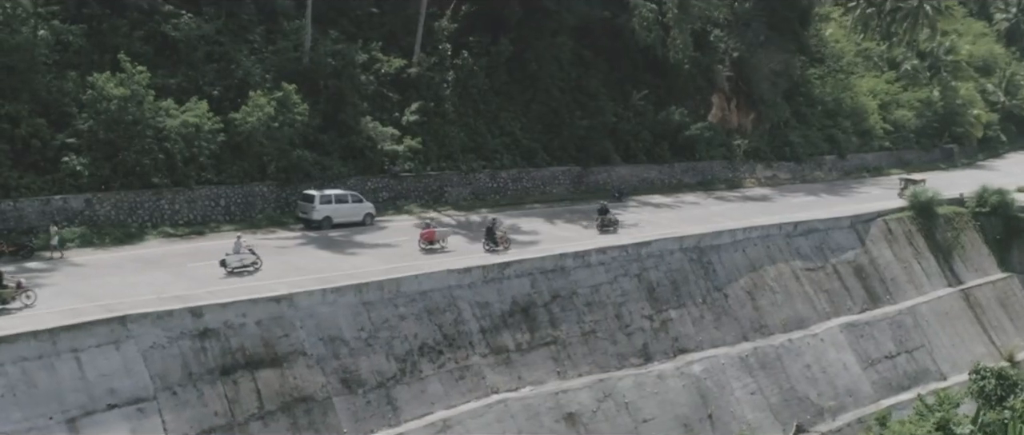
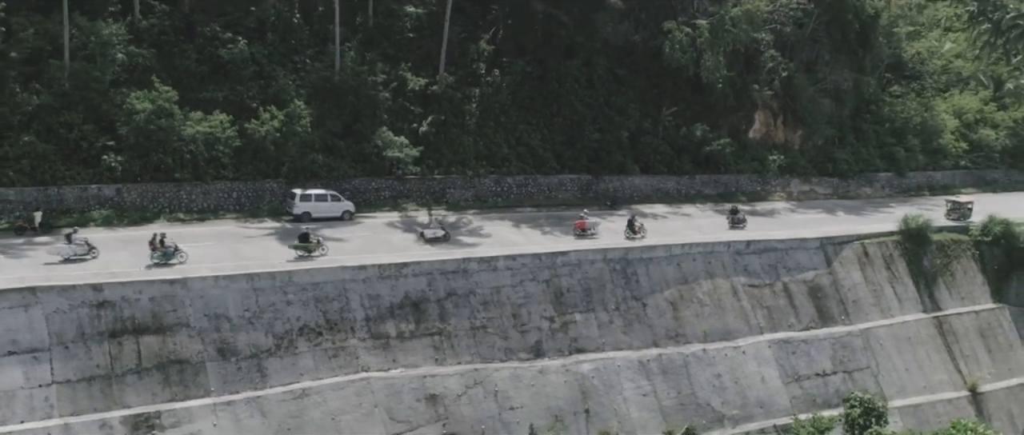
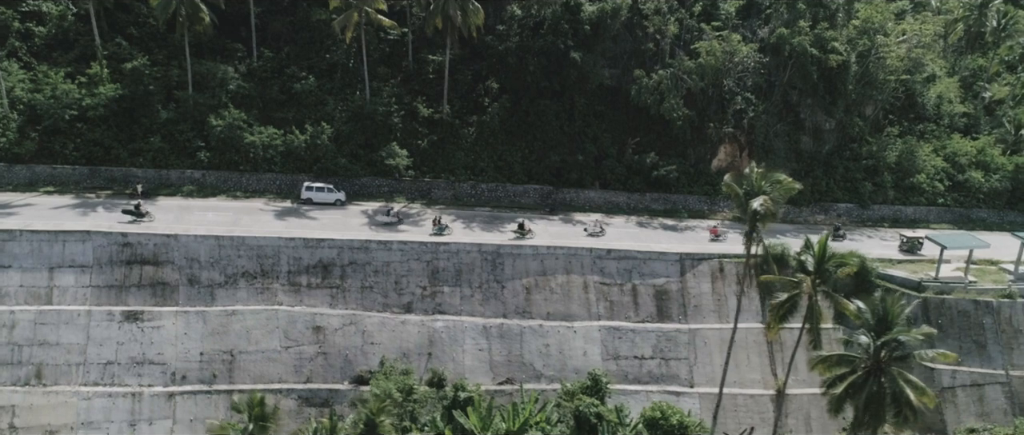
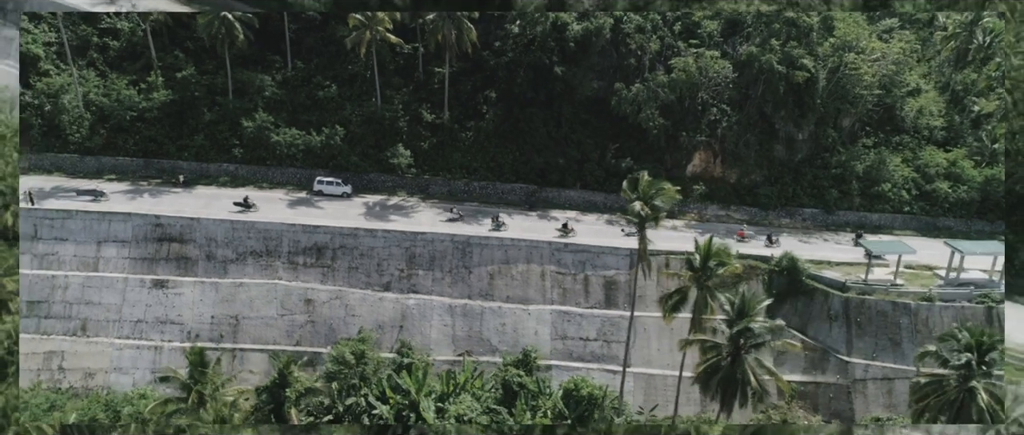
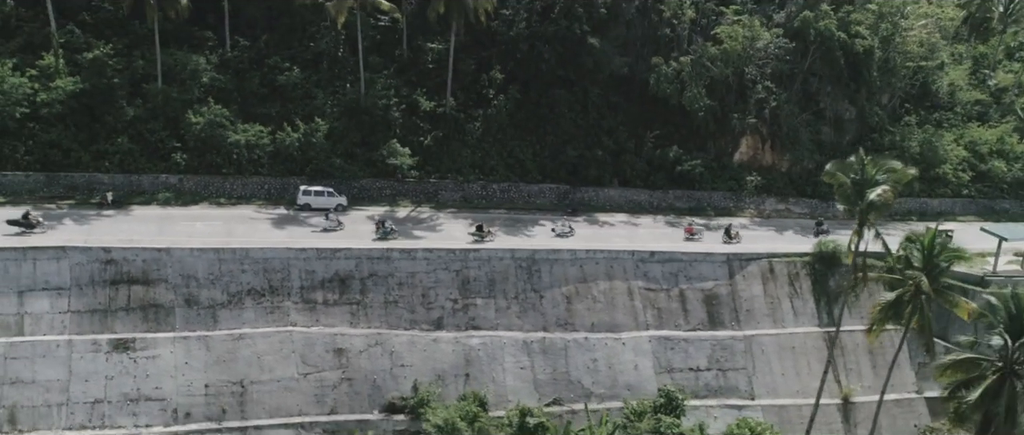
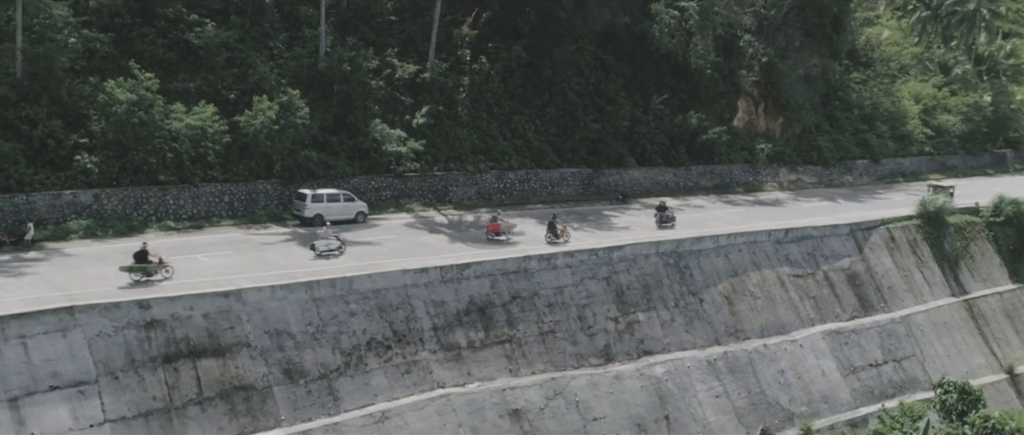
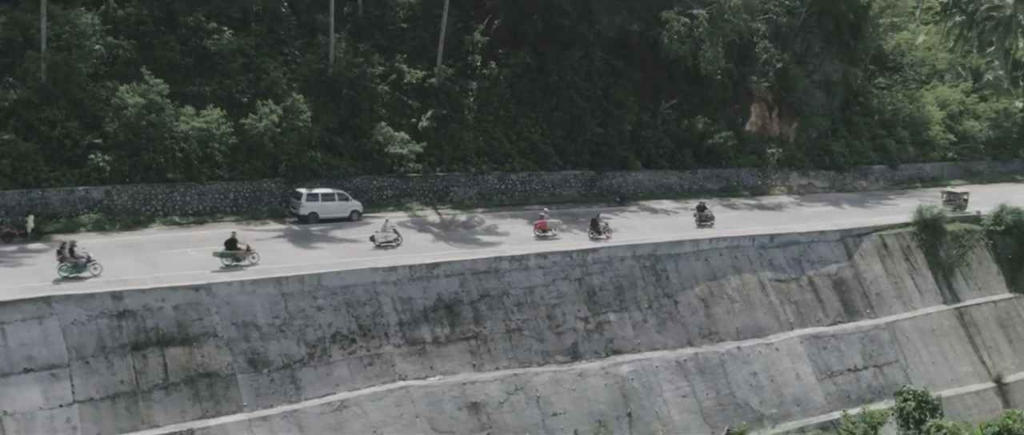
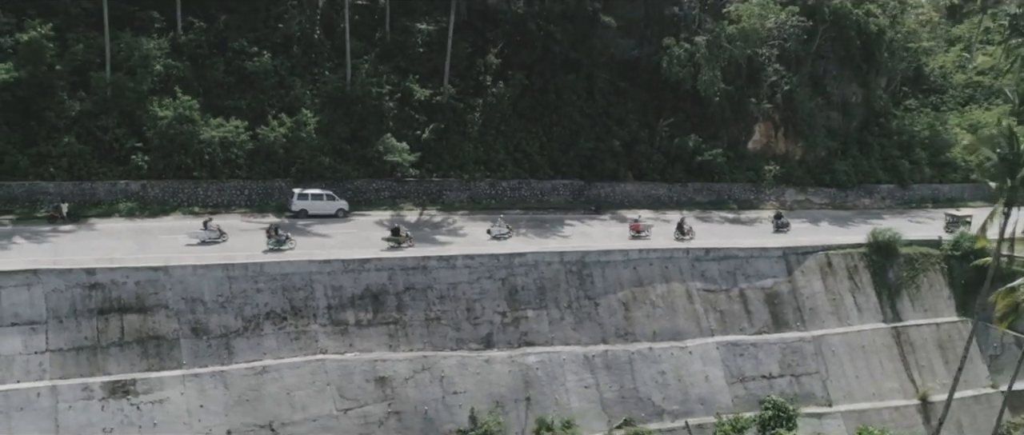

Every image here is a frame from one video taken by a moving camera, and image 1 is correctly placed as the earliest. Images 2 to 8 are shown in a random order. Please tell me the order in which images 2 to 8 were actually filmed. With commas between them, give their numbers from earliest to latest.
6, 7, 2, 8, 5, 3, 4
